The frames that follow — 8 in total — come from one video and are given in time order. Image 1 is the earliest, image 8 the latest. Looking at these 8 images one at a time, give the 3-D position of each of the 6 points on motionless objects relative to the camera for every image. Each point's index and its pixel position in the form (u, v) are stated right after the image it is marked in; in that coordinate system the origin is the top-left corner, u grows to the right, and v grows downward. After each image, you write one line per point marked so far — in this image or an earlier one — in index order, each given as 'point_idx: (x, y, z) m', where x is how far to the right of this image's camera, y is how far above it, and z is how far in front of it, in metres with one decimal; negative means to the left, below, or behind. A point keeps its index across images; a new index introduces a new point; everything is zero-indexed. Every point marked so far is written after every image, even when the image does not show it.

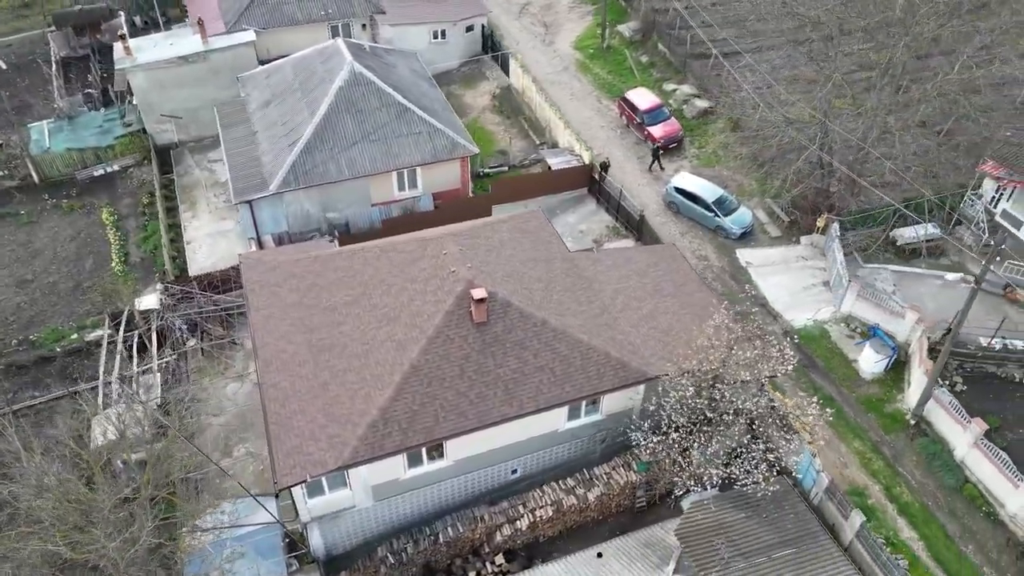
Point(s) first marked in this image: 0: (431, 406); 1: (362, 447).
0: (-2.0, -3.0, +19.1) m
1: (-3.7, -3.9, +18.4) m
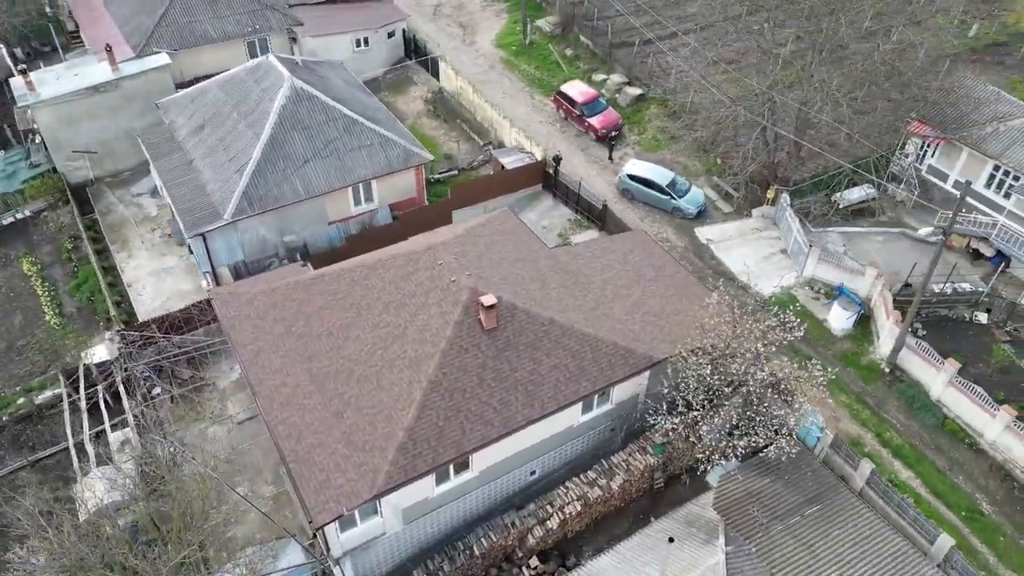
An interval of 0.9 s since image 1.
0: (-1.4, -3.3, +18.8) m
1: (-2.8, -4.4, +17.9) m
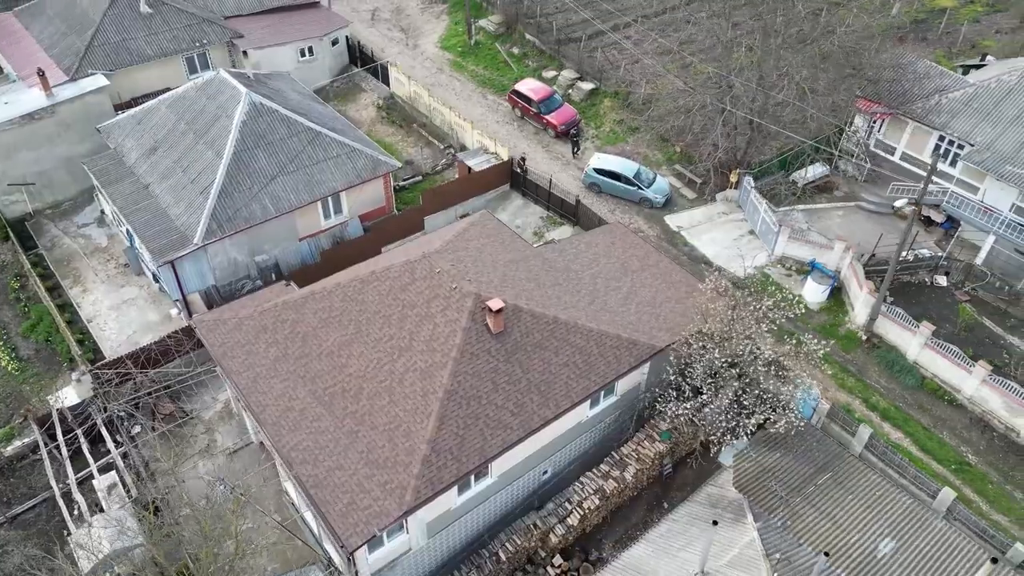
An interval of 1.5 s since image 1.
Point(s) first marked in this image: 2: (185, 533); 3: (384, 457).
0: (-0.9, -3.4, +18.6) m
1: (-2.1, -4.7, +17.6) m
2: (-8.1, -6.0, +18.4) m
3: (-3.1, -4.1, +18.2) m
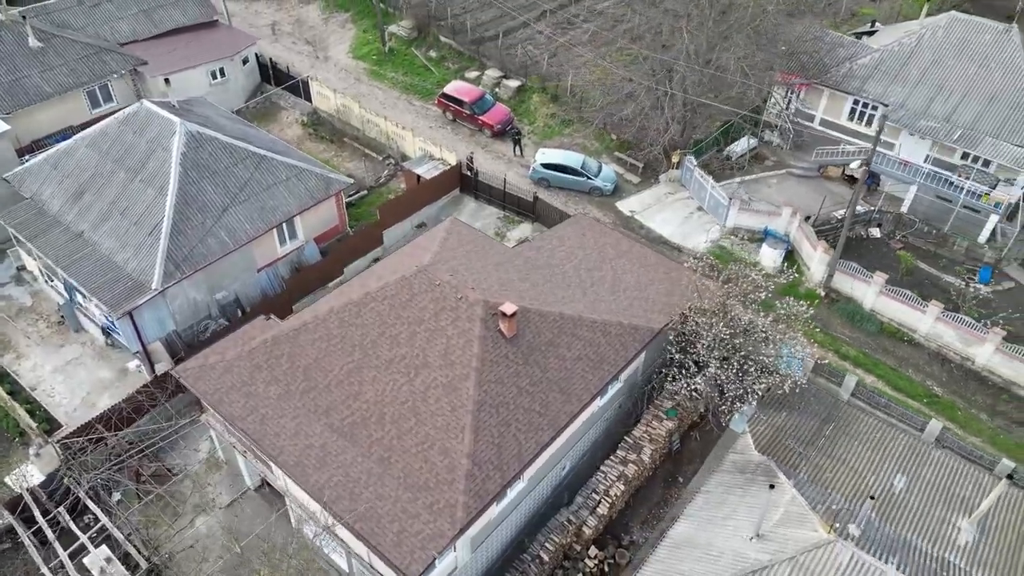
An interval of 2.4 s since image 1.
0: (-0.1, -3.6, +18.5) m
1: (-0.9, -5.0, +17.3) m
2: (-6.7, -7.1, +17.2) m
3: (-2.1, -4.5, +17.8) m
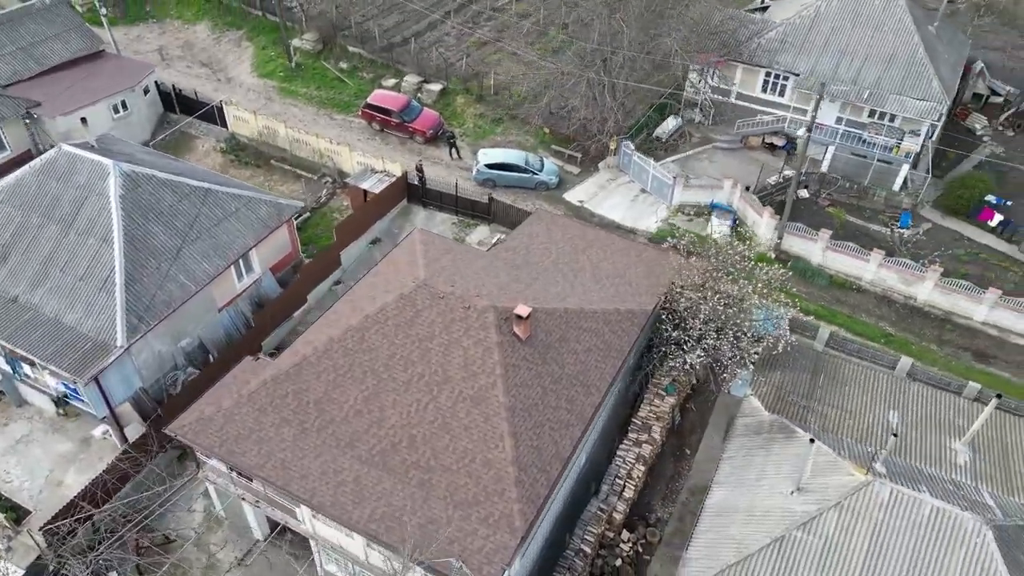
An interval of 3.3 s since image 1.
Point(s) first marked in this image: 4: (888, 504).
0: (+0.8, -3.6, +18.6) m
1: (+0.3, -5.1, +17.3) m
2: (-5.0, -8.0, +16.3) m
3: (-0.9, -4.8, +17.5) m
4: (+8.5, -4.9, +16.8) m
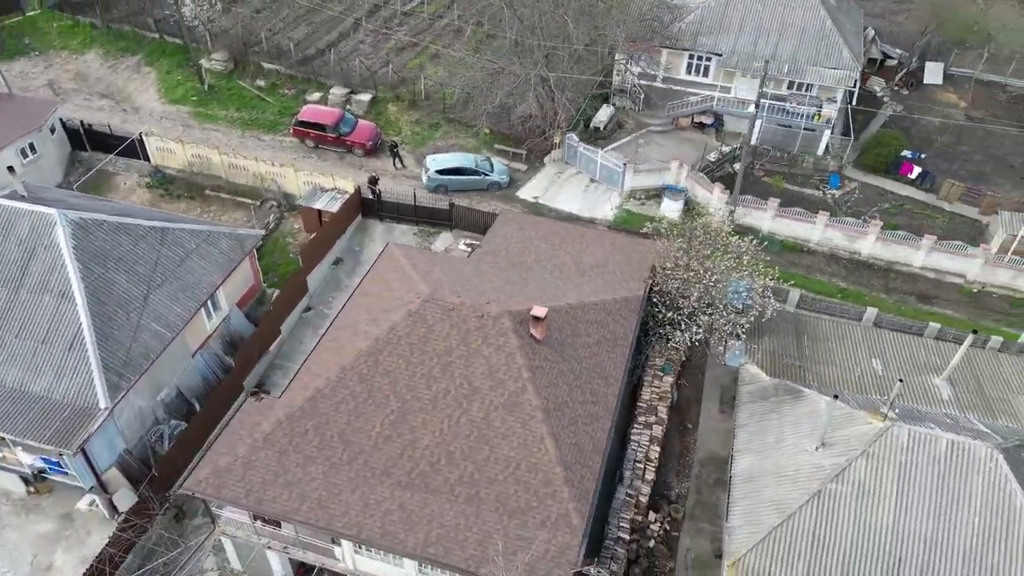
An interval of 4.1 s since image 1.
0: (+1.7, -3.5, +18.7) m
1: (+1.6, -5.1, +17.4) m
2: (-3.1, -8.6, +15.6) m
3: (+0.3, -5.0, +17.4) m
4: (+9.6, -3.8, +18.1) m
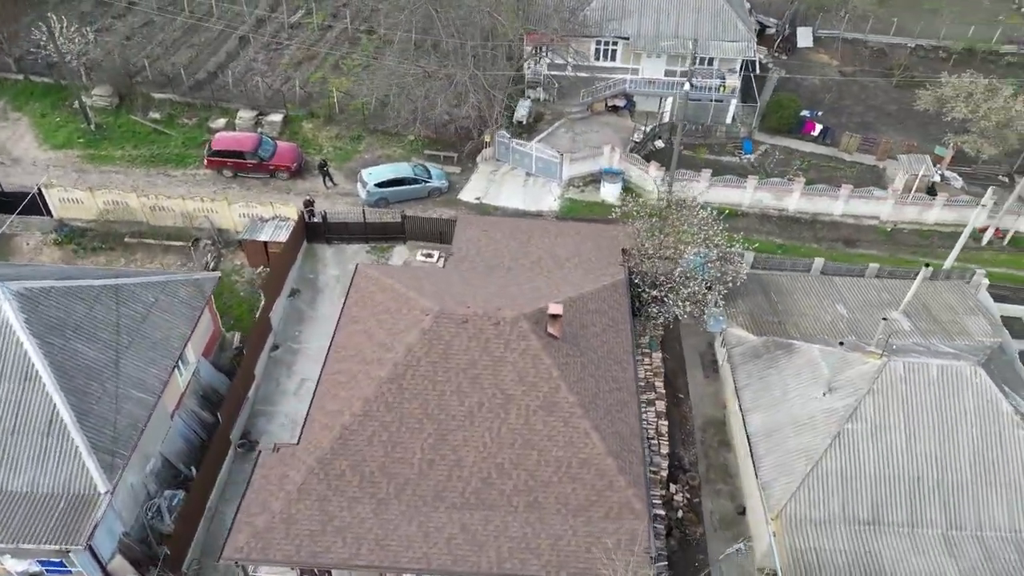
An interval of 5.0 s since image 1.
0: (+2.6, -3.3, +19.0) m
1: (+3.0, -4.8, +17.7) m
2: (-0.8, -9.0, +15.3) m
3: (+1.7, -4.9, +17.6) m
4: (+10.5, -2.3, +19.8) m
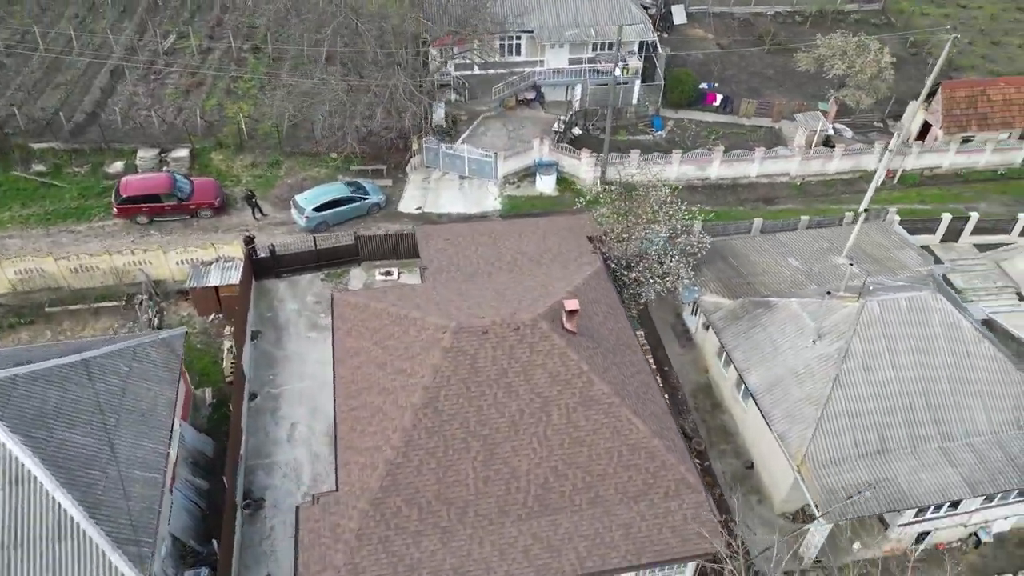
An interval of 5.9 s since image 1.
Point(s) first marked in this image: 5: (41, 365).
0: (+3.5, -2.9, +19.5) m
1: (+4.3, -4.3, +18.3) m
2: (+1.8, -9.1, +15.3) m
3: (+3.1, -4.6, +17.9) m
4: (+10.8, -0.7, +21.8) m
5: (-11.4, -1.9, +18.1) m
